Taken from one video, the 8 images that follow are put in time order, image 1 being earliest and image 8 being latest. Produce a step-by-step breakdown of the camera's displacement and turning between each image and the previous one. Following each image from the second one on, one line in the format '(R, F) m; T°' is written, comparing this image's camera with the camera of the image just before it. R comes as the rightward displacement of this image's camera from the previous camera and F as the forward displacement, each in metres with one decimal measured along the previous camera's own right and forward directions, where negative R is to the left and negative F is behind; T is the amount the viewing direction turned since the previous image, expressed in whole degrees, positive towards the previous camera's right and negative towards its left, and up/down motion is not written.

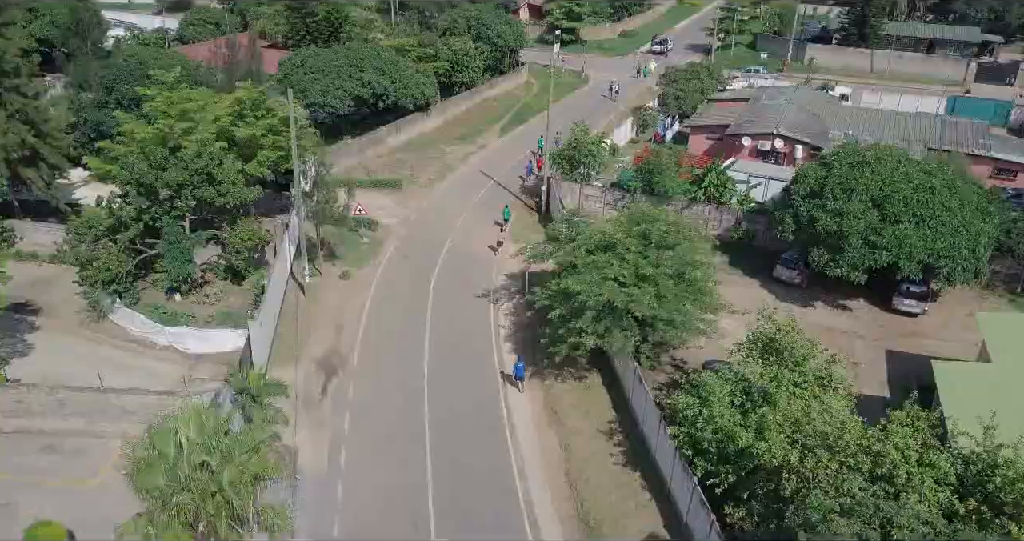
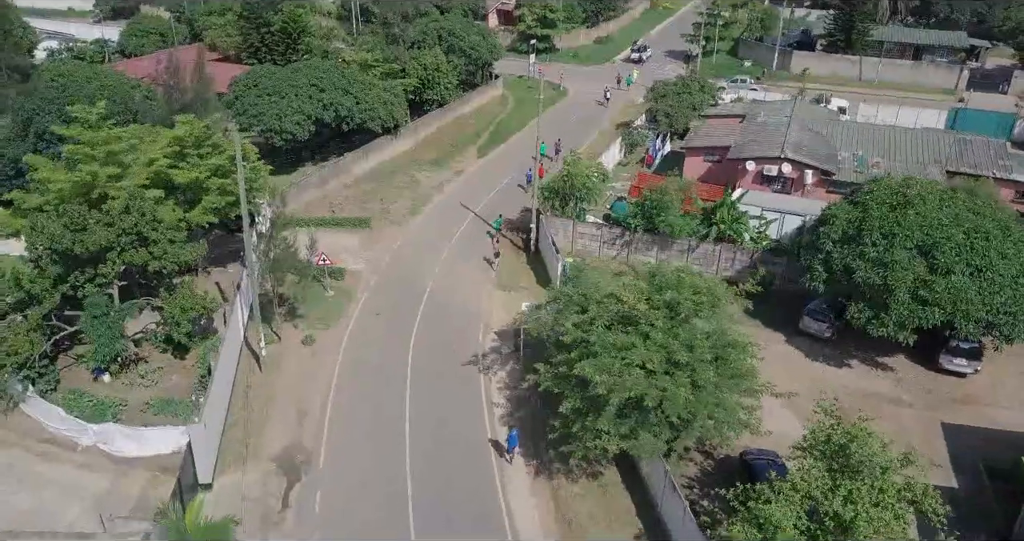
(-0.9, +4.5) m; +3°
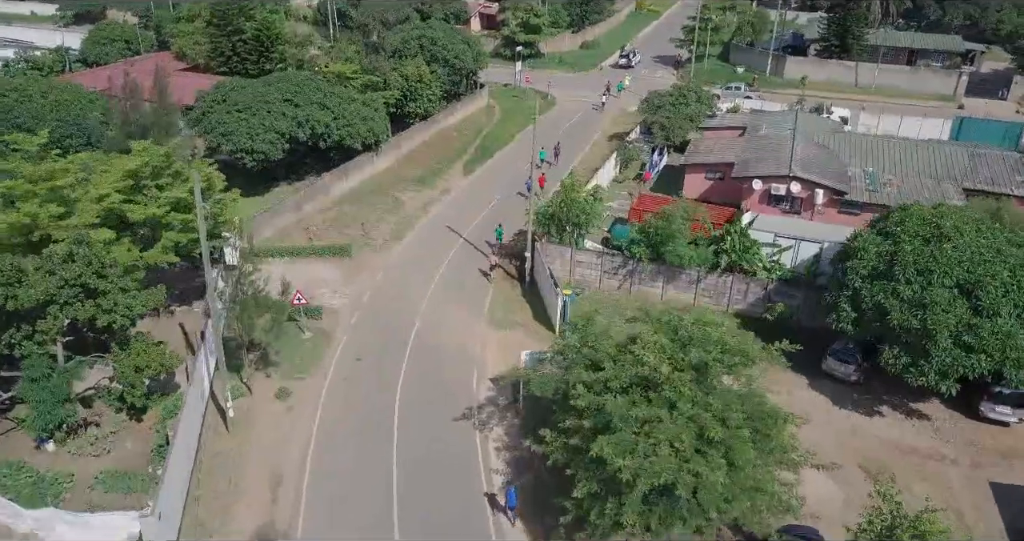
(-0.5, +2.8) m; +1°
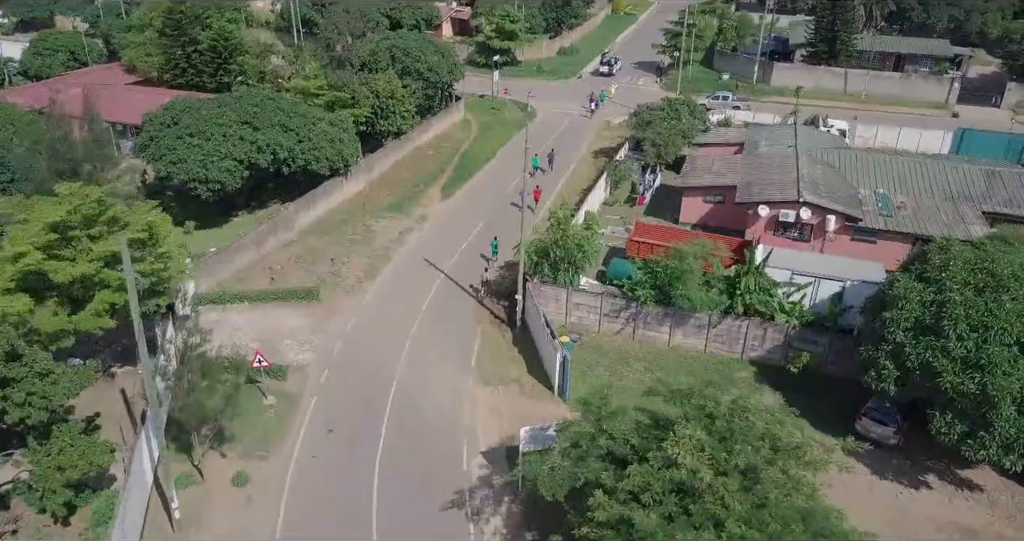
(-0.6, +3.5) m; +2°
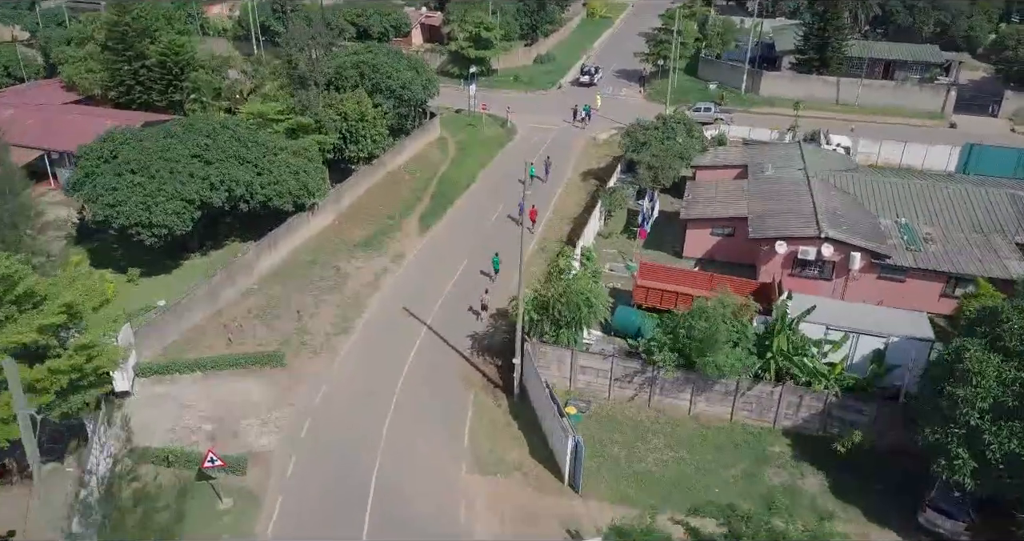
(-0.8, +3.9) m; +2°
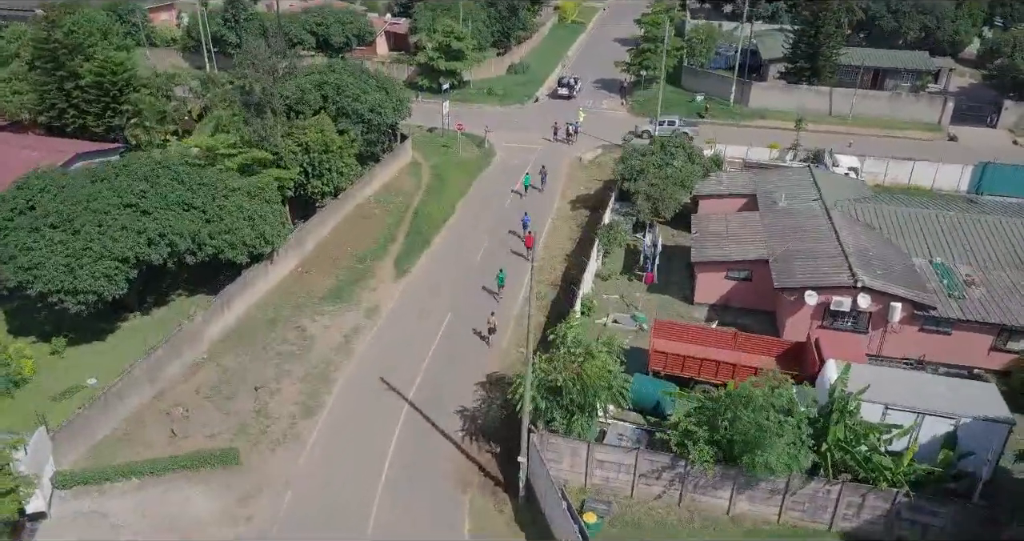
(-1.0, +4.3) m; +3°
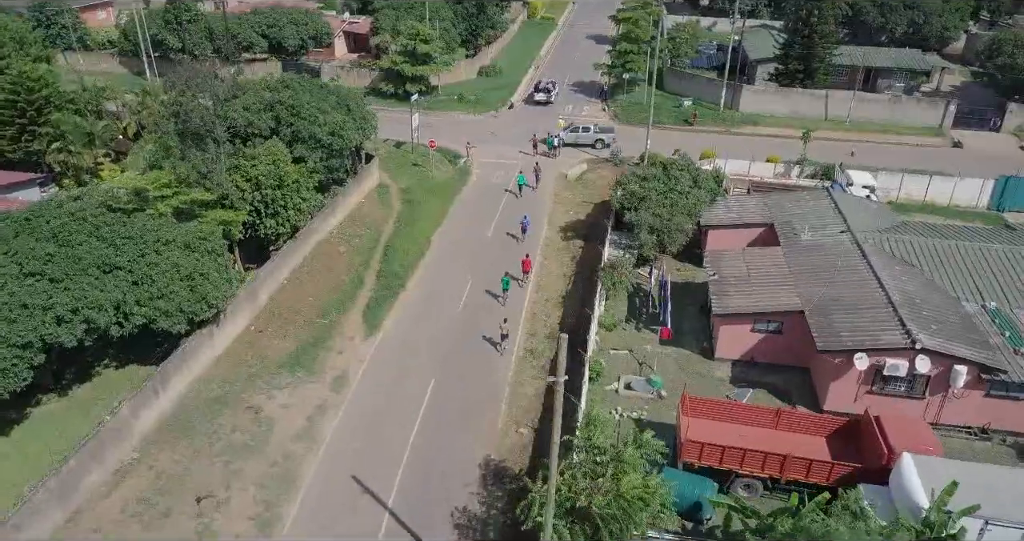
(-0.9, +4.7) m; +3°
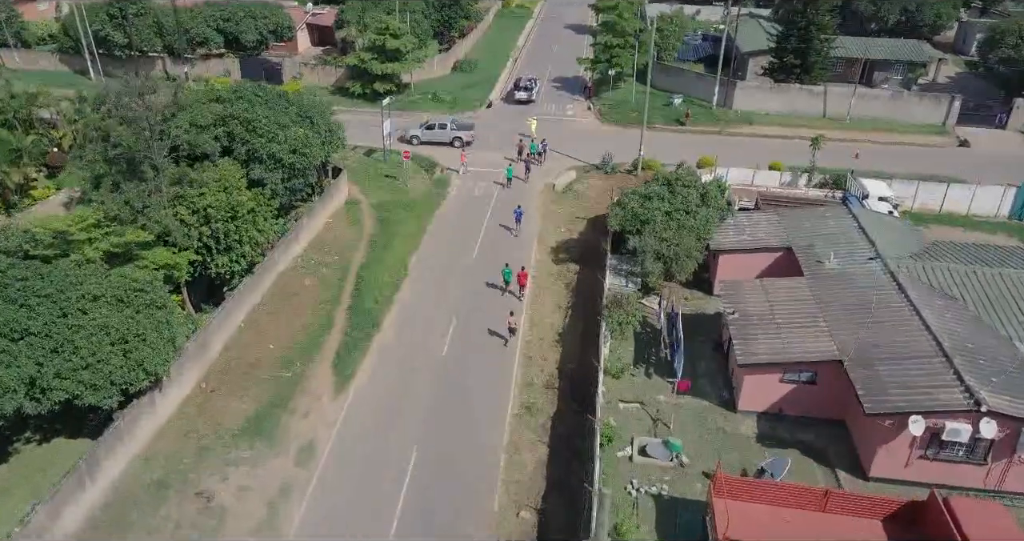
(-0.6, +3.8) m; +2°
